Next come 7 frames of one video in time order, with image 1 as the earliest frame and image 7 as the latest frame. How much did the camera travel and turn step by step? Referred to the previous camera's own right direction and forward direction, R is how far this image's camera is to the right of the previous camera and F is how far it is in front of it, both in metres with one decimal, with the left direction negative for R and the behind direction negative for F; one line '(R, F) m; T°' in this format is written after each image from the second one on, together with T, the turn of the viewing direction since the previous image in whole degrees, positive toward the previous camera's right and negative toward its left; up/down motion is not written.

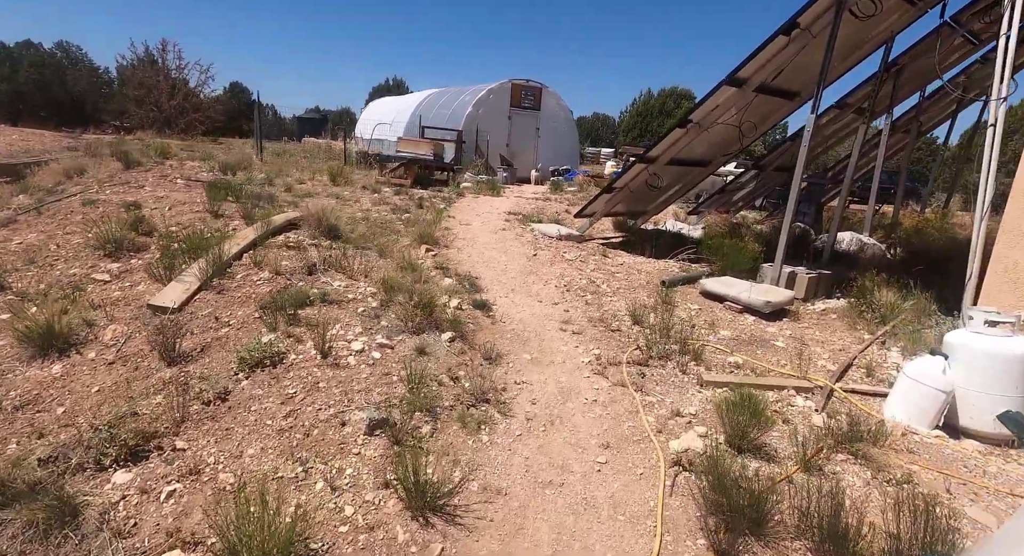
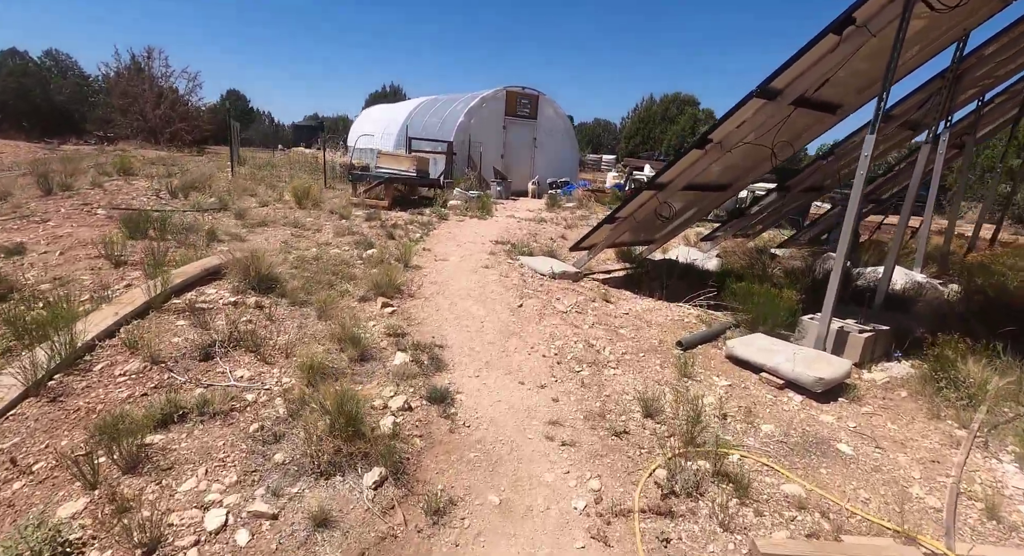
(+0.2, +1.2) m; 0°
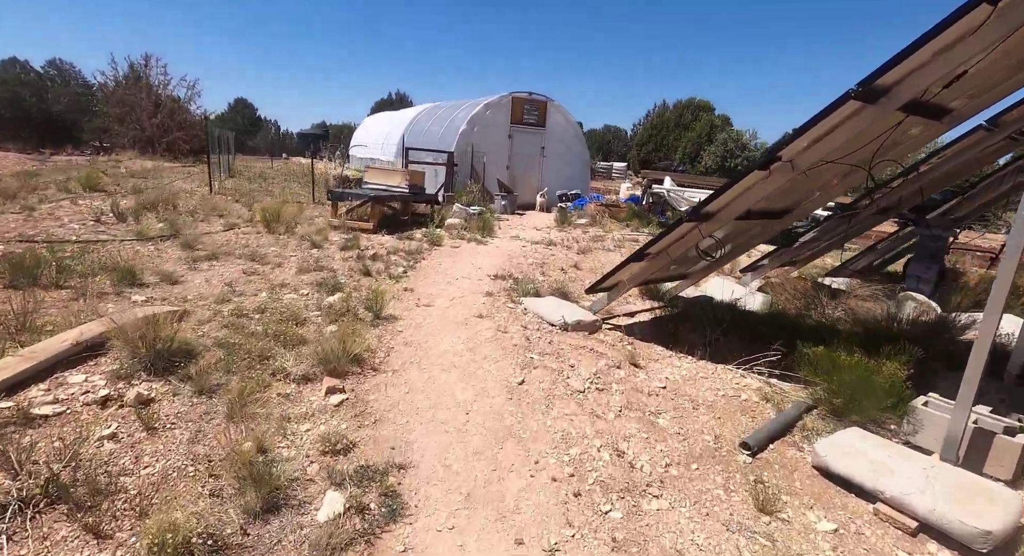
(+0.1, +1.4) m; -1°
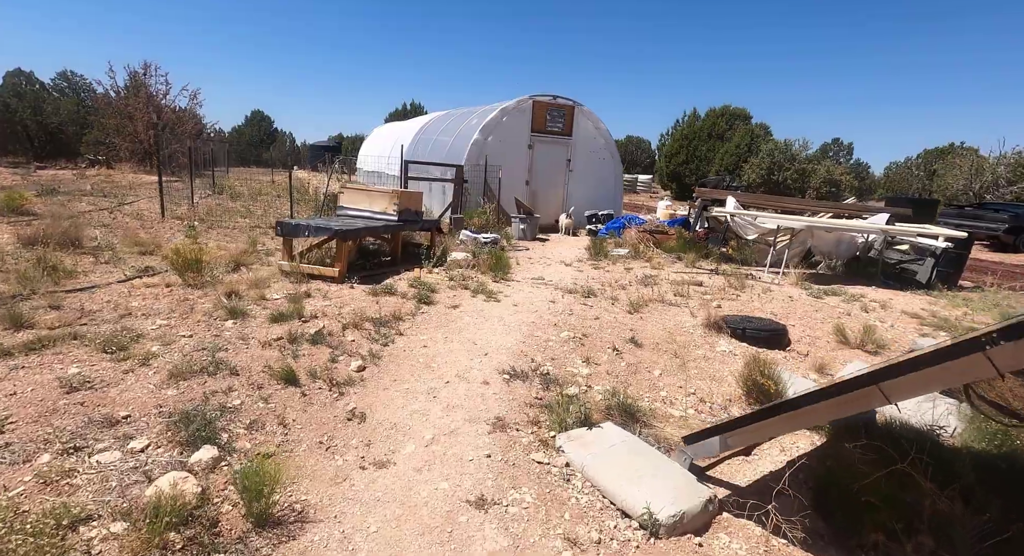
(-0.1, +2.6) m; -2°
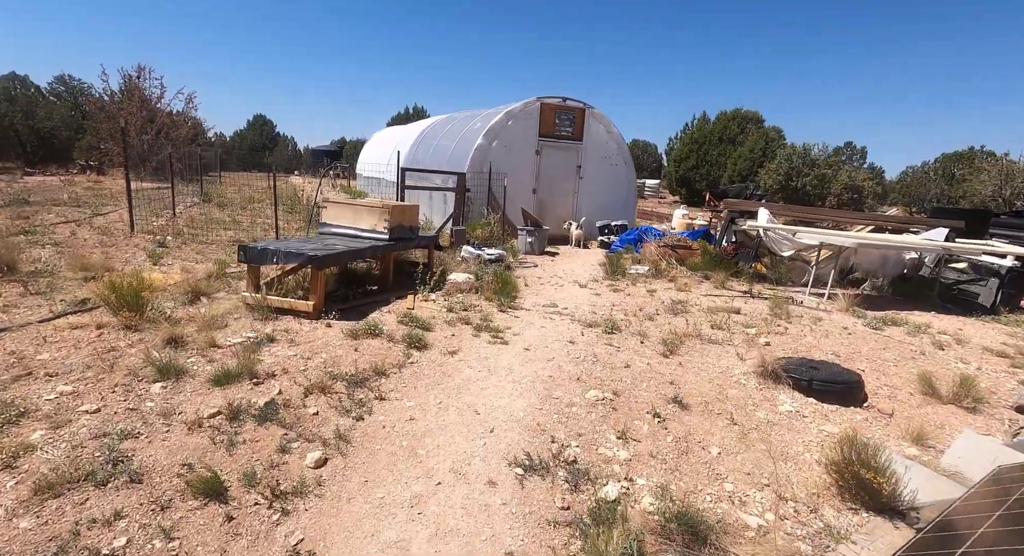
(-0.1, +1.1) m; 0°
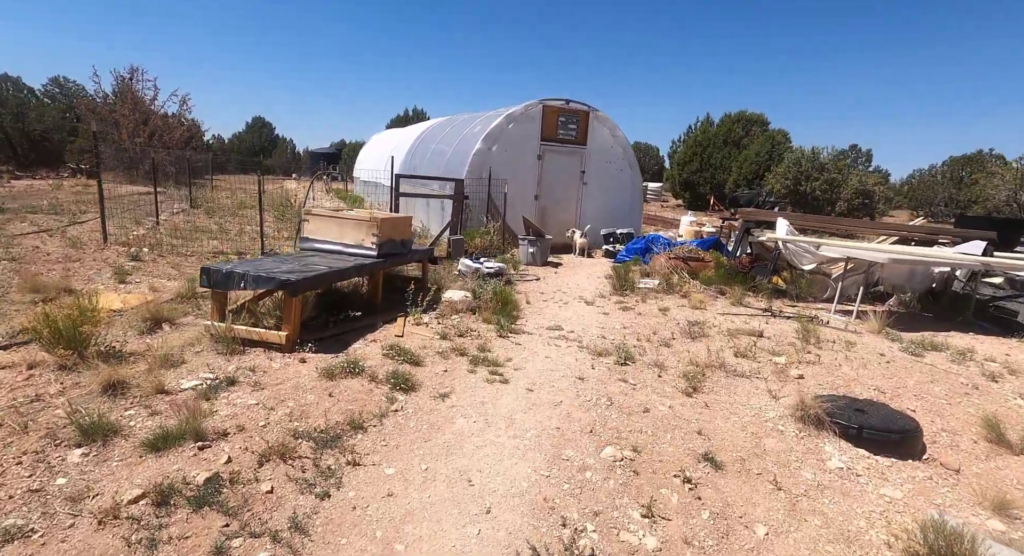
(0.0, +0.6) m; 0°
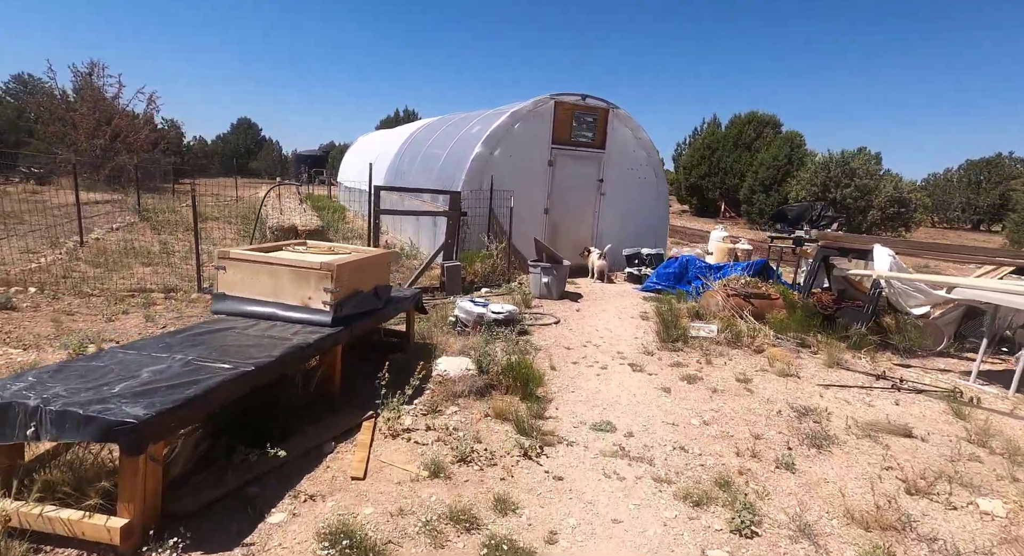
(-0.3, +2.2) m; +1°
